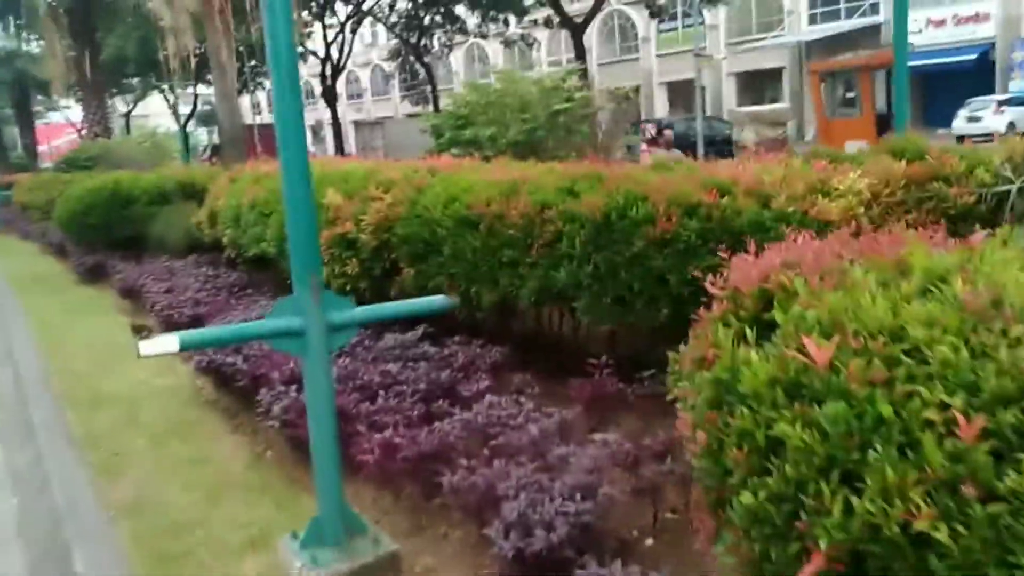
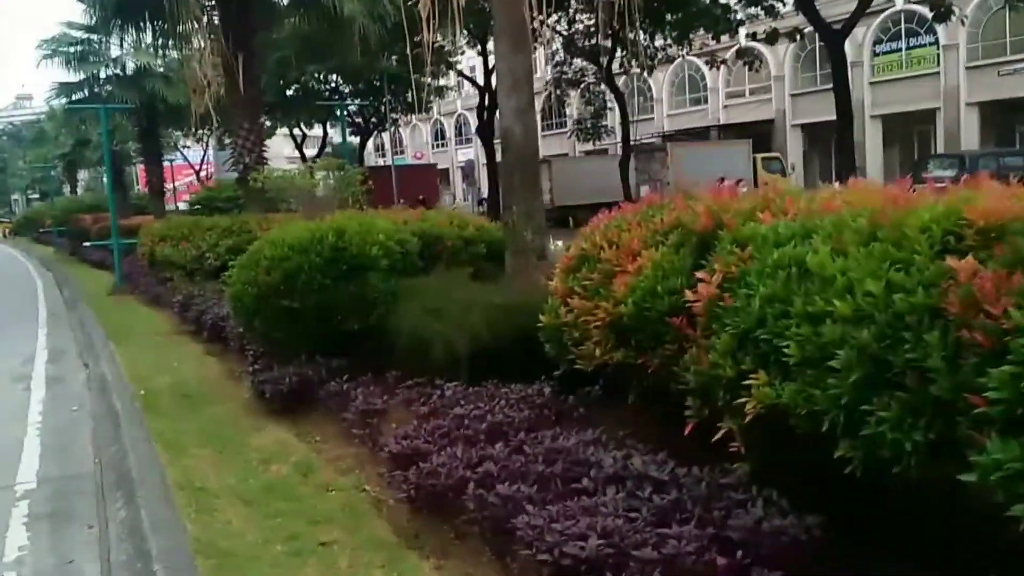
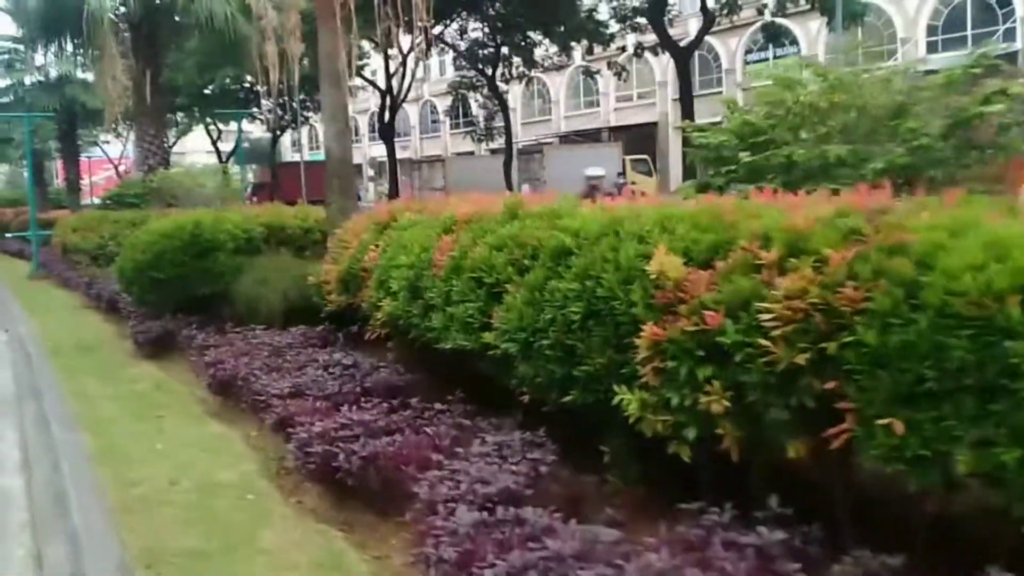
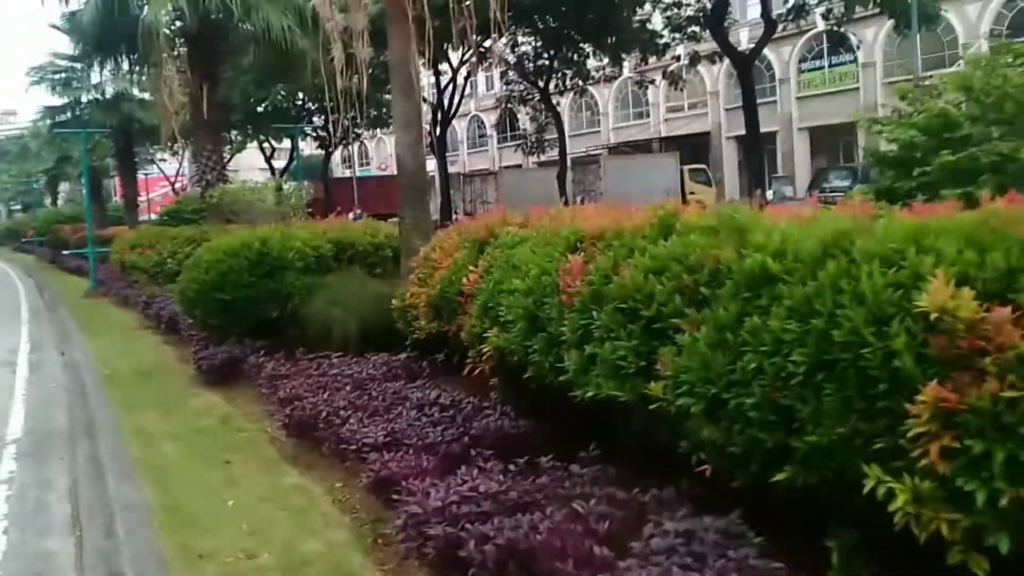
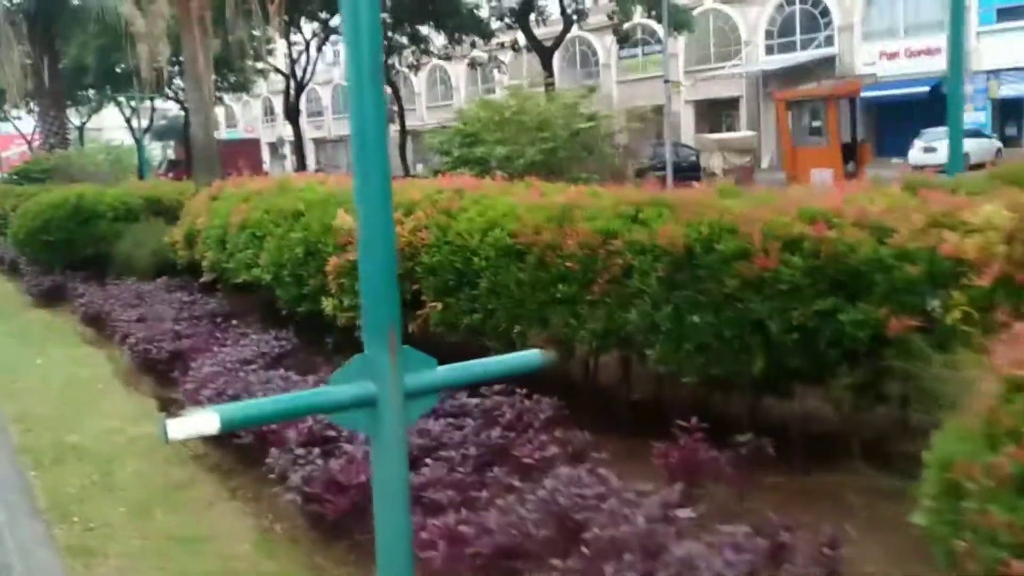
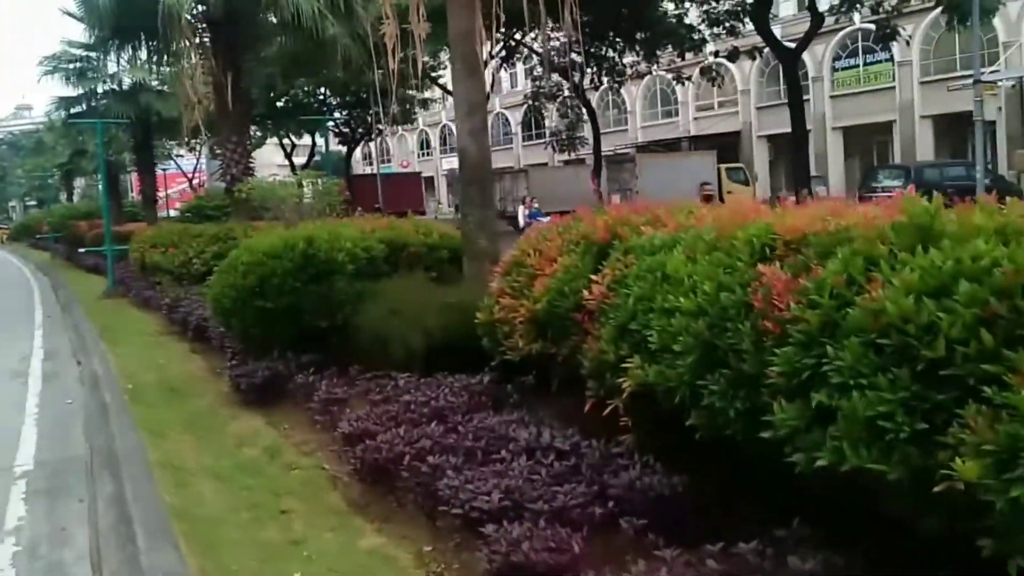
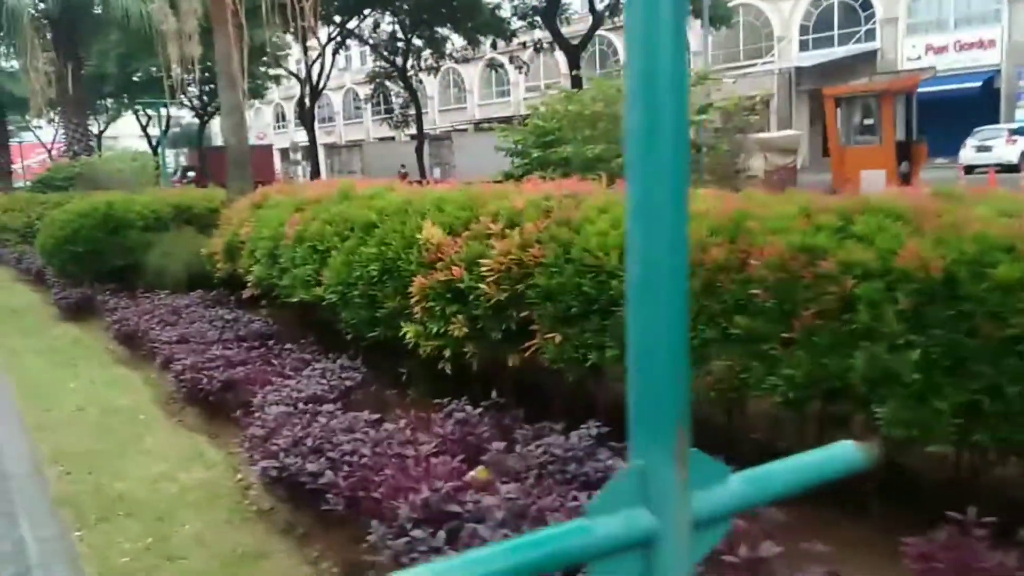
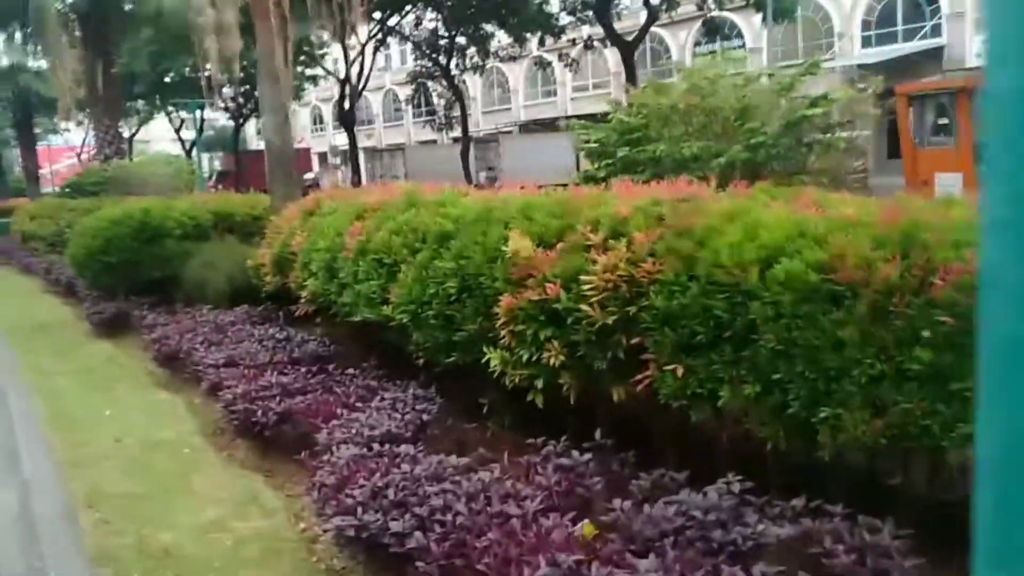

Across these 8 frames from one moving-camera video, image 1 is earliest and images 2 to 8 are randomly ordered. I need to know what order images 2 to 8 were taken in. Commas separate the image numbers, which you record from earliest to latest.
5, 7, 8, 3, 4, 6, 2
